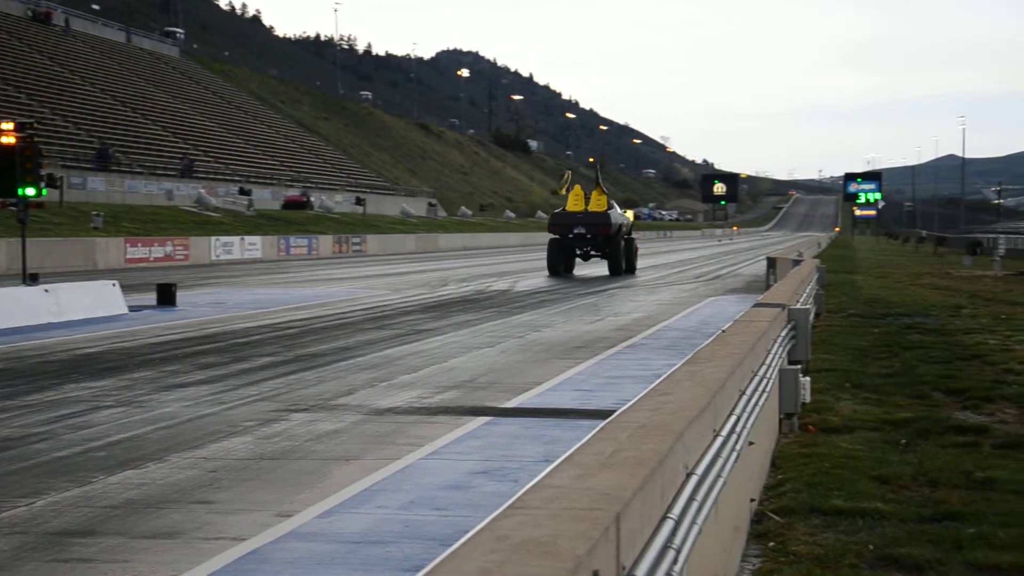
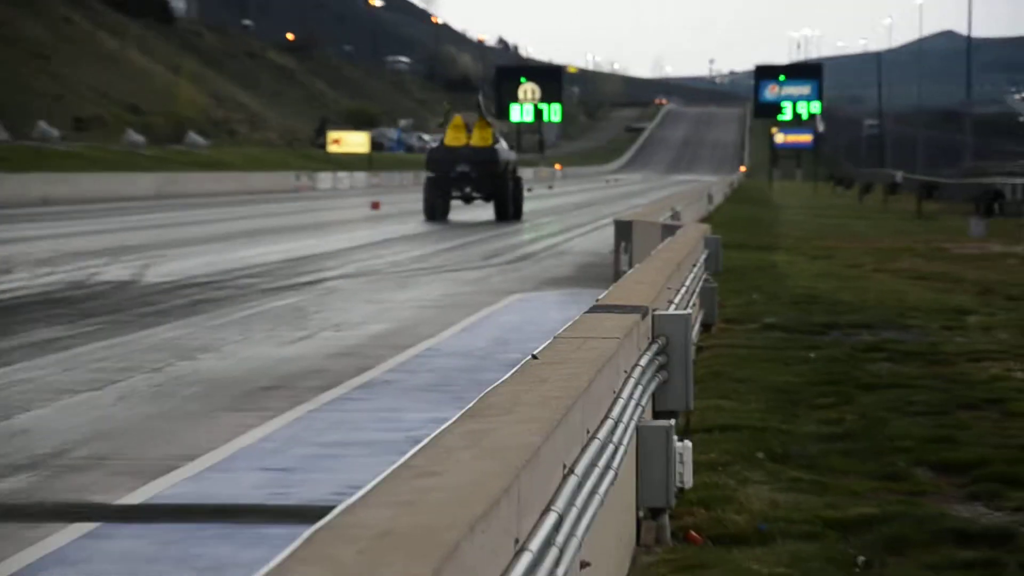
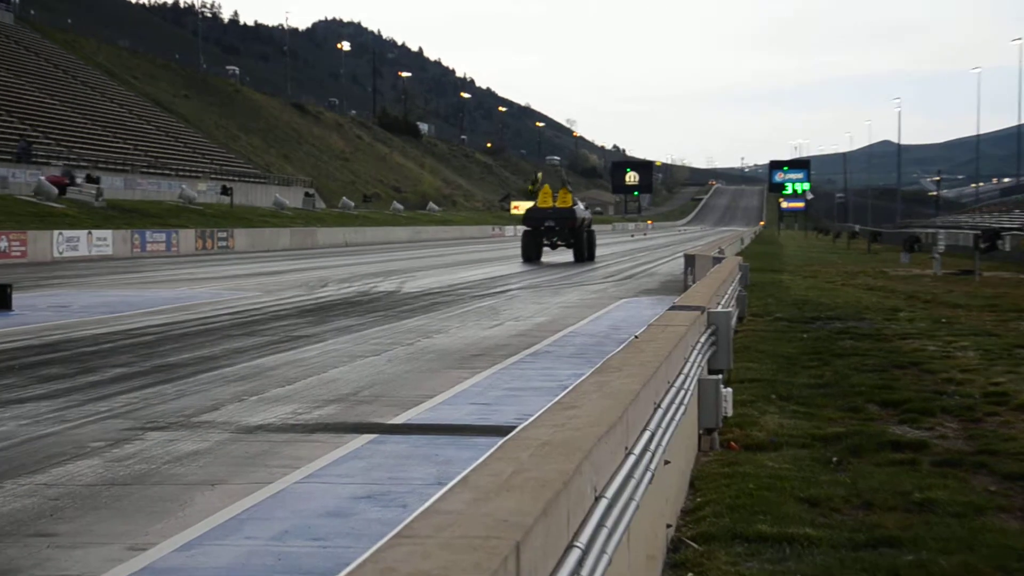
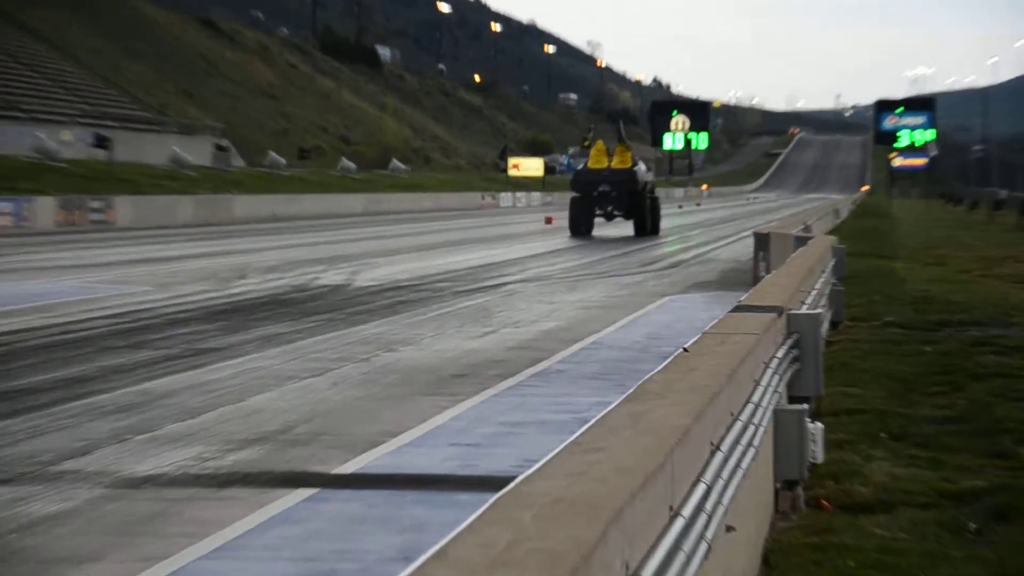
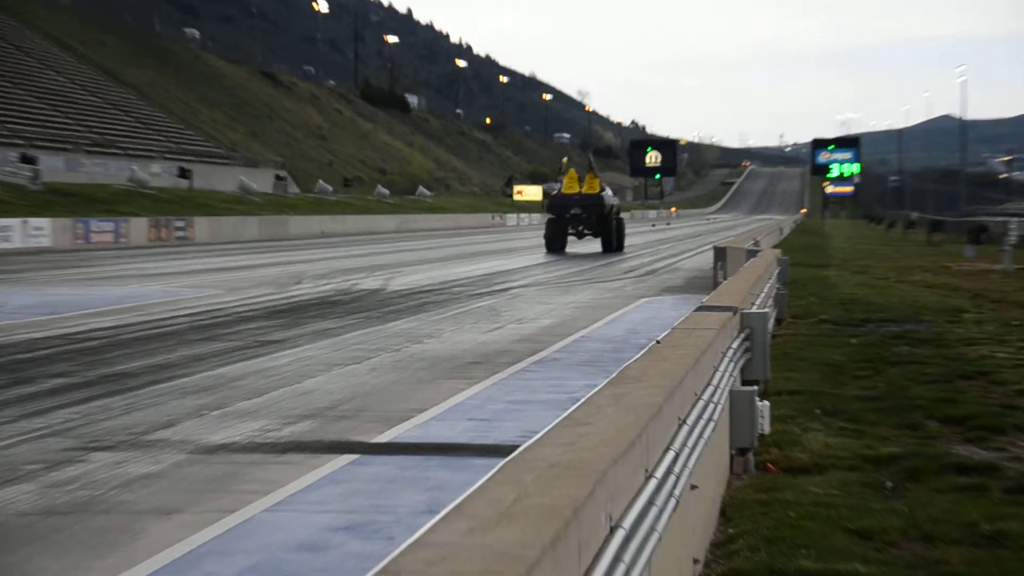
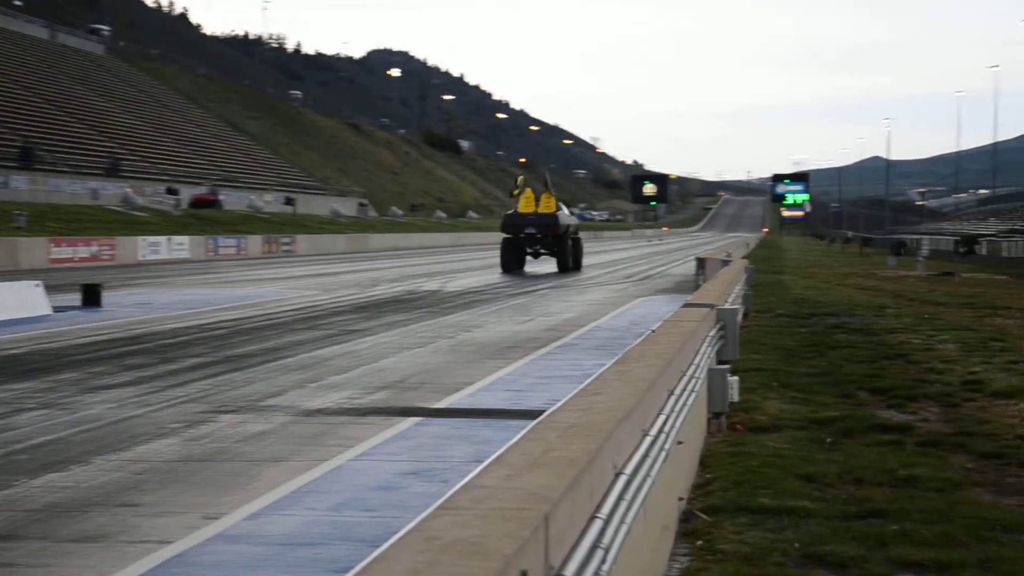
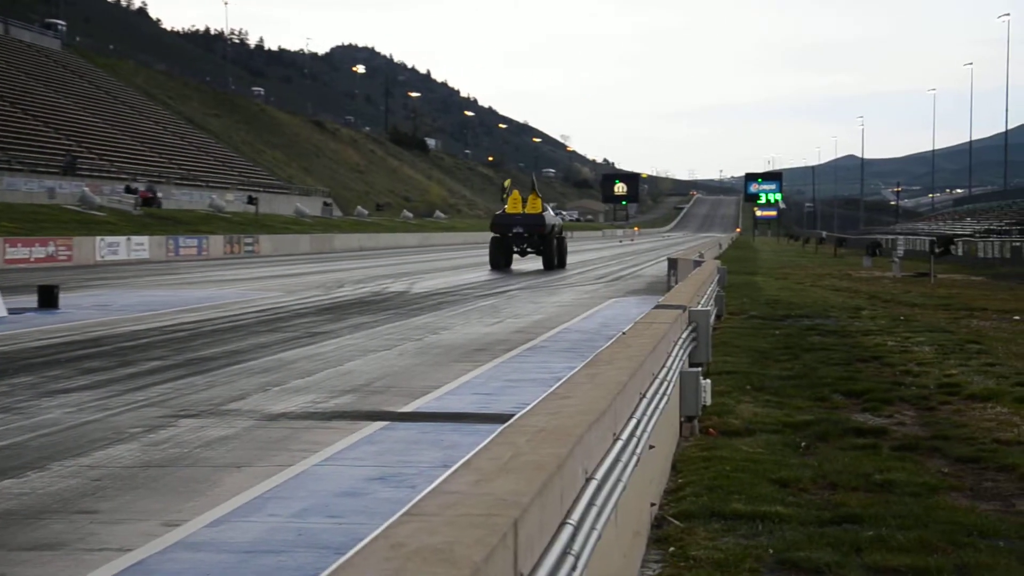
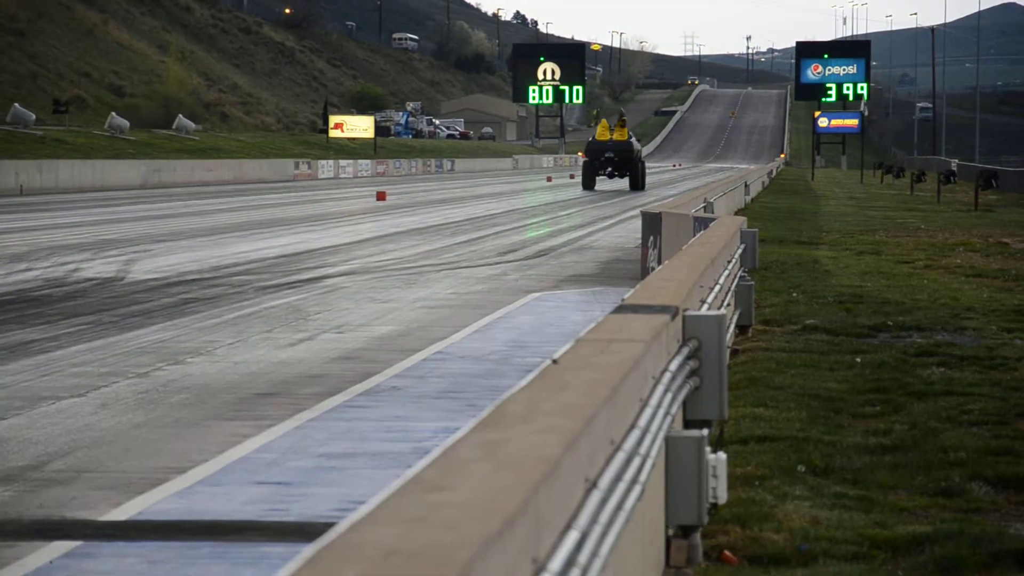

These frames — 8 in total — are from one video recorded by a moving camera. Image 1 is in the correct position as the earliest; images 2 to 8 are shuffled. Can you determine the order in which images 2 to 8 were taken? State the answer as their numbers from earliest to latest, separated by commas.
6, 7, 3, 5, 4, 2, 8
